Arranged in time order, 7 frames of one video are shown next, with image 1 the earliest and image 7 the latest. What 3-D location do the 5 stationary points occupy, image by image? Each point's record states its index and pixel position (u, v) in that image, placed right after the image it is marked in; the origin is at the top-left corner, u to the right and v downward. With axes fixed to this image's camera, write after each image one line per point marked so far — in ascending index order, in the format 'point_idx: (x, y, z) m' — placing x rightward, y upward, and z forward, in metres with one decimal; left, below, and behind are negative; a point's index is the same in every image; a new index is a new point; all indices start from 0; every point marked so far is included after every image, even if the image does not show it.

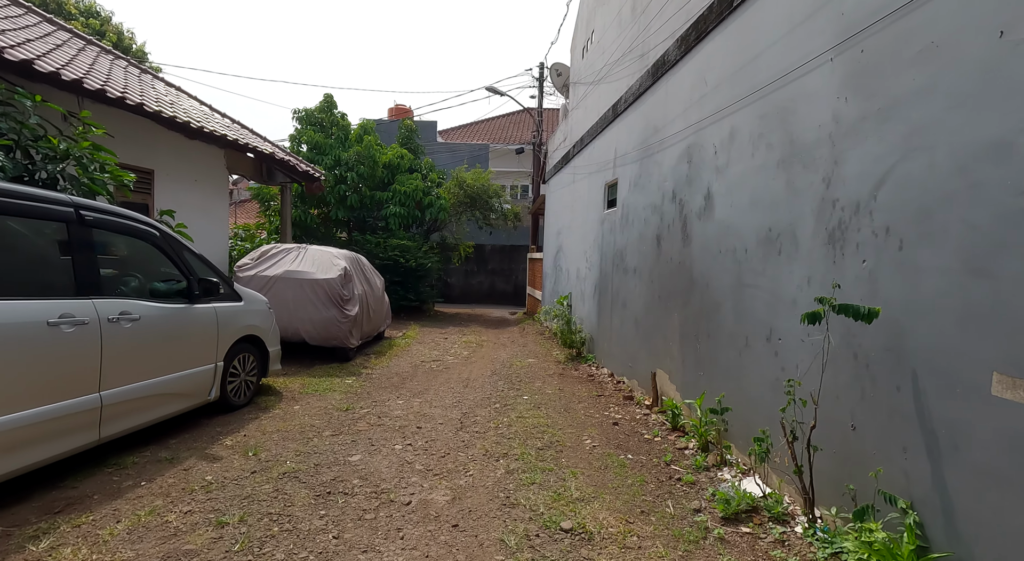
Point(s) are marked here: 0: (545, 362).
0: (+0.5, -1.2, +8.4) m
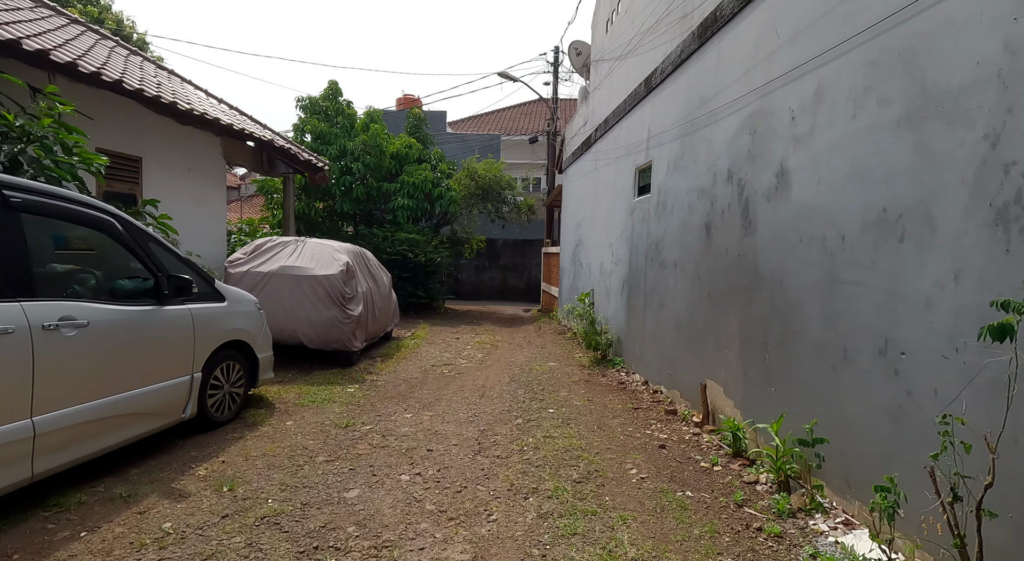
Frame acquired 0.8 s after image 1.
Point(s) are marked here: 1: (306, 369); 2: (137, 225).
0: (+0.7, -1.1, +7.6) m
1: (-2.3, -1.0, +6.6) m
2: (-2.5, +0.4, +4.0) m
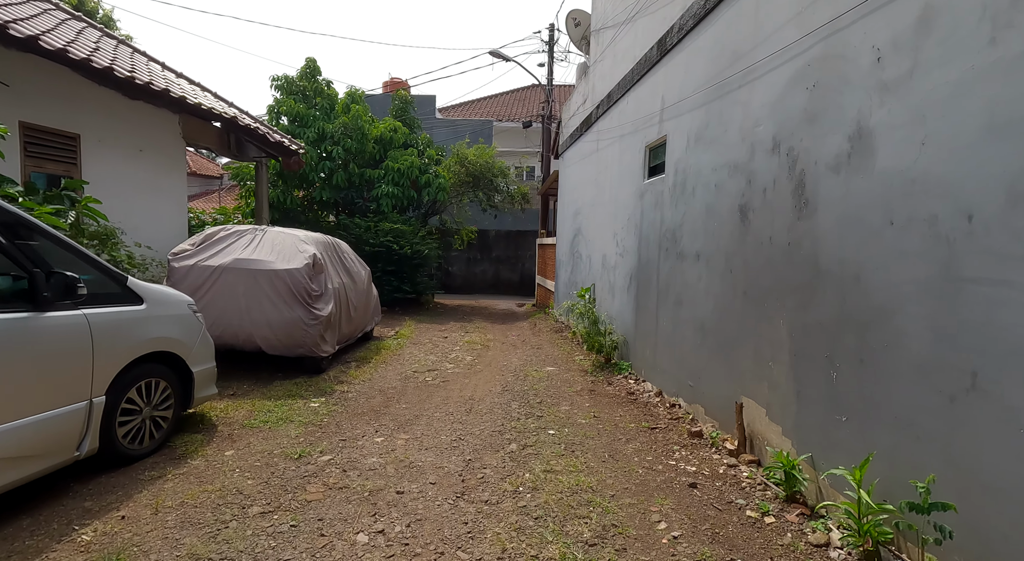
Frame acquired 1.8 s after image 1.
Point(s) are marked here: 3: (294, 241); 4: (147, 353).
0: (+0.6, -1.0, +6.8) m
1: (-2.3, -0.9, +5.7) m
2: (-2.5, +0.4, +3.1) m
3: (-2.2, +0.4, +6.2) m
4: (-2.2, -0.4, +3.6) m
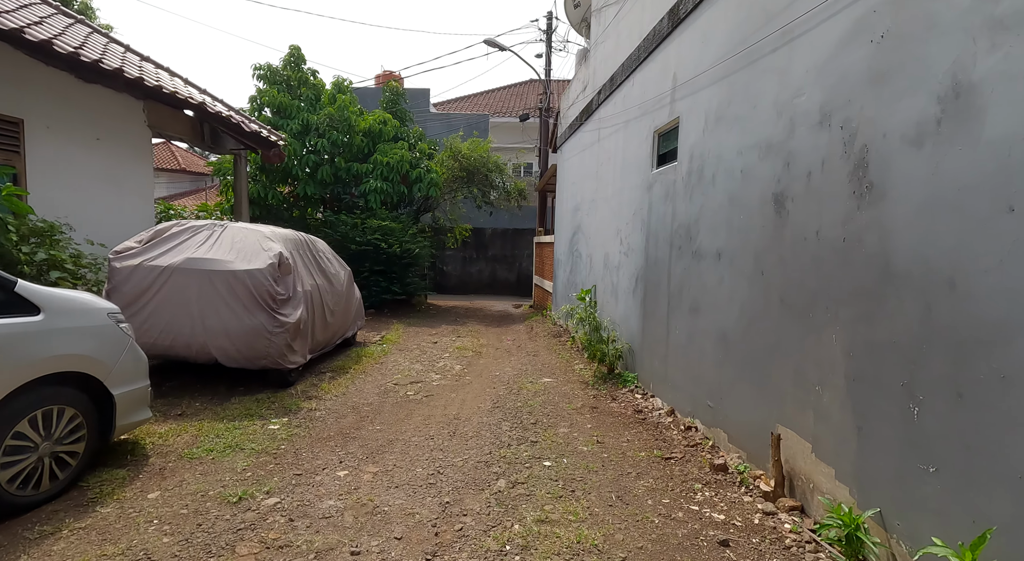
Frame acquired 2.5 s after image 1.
0: (+0.5, -1.0, +6.1) m
1: (-2.4, -1.0, +5.0) m
2: (-2.6, +0.4, +2.4) m
3: (-2.3, +0.4, +5.5) m
4: (-2.3, -0.5, +2.9) m
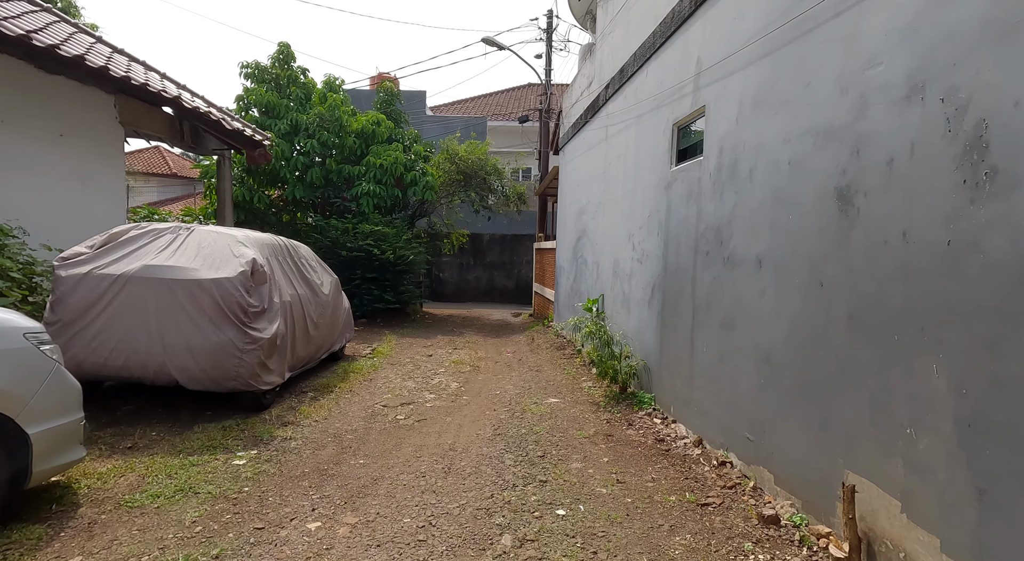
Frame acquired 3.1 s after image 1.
0: (+0.6, -1.1, +5.5) m
1: (-2.4, -1.0, +4.4) m
2: (-2.5, +0.3, +1.8) m
3: (-2.3, +0.3, +4.8) m
4: (-2.3, -0.5, +2.3) m
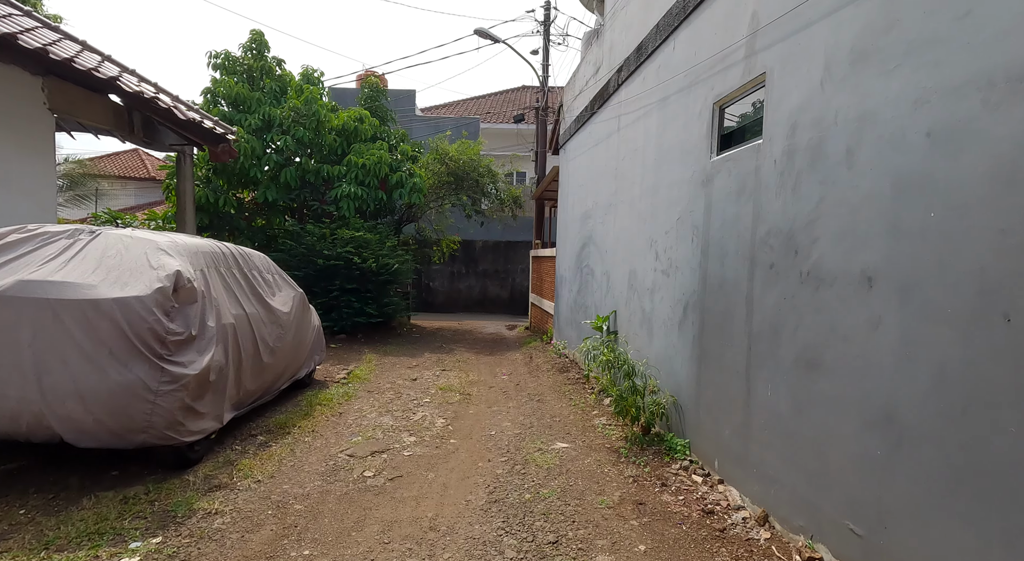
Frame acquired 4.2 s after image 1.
0: (+0.6, -1.3, +4.4) m
1: (-2.4, -1.1, +3.2) m
2: (-2.5, +0.2, +0.6) m
3: (-2.3, +0.2, +3.7) m
4: (-2.2, -0.6, +1.2) m
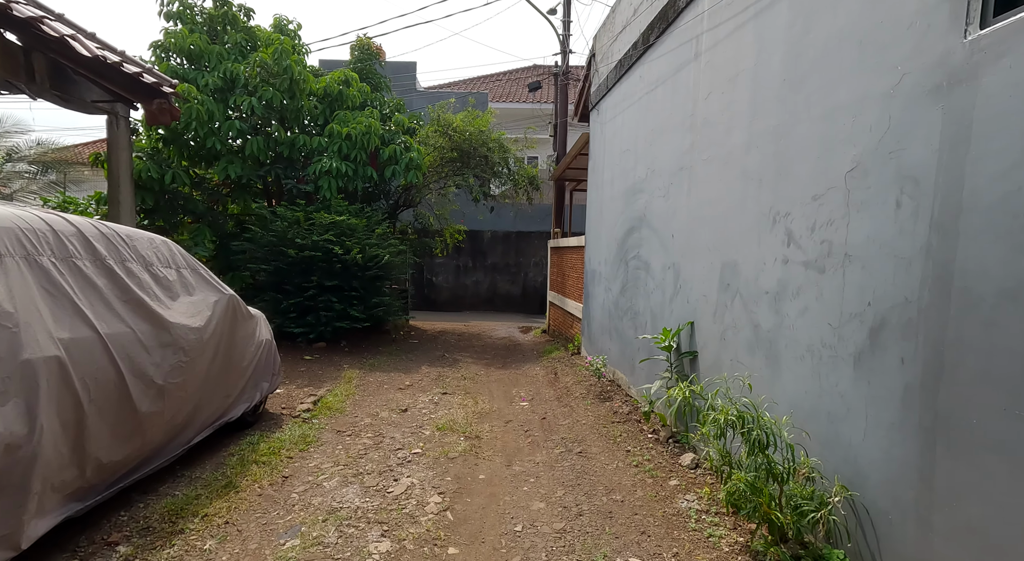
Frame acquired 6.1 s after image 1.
0: (+0.7, -1.3, +2.4) m
1: (-2.2, -1.1, +1.3) m
2: (-2.4, +0.2, -1.3) m
3: (-2.1, +0.2, +1.8) m
4: (-2.1, -0.6, -0.7) m
